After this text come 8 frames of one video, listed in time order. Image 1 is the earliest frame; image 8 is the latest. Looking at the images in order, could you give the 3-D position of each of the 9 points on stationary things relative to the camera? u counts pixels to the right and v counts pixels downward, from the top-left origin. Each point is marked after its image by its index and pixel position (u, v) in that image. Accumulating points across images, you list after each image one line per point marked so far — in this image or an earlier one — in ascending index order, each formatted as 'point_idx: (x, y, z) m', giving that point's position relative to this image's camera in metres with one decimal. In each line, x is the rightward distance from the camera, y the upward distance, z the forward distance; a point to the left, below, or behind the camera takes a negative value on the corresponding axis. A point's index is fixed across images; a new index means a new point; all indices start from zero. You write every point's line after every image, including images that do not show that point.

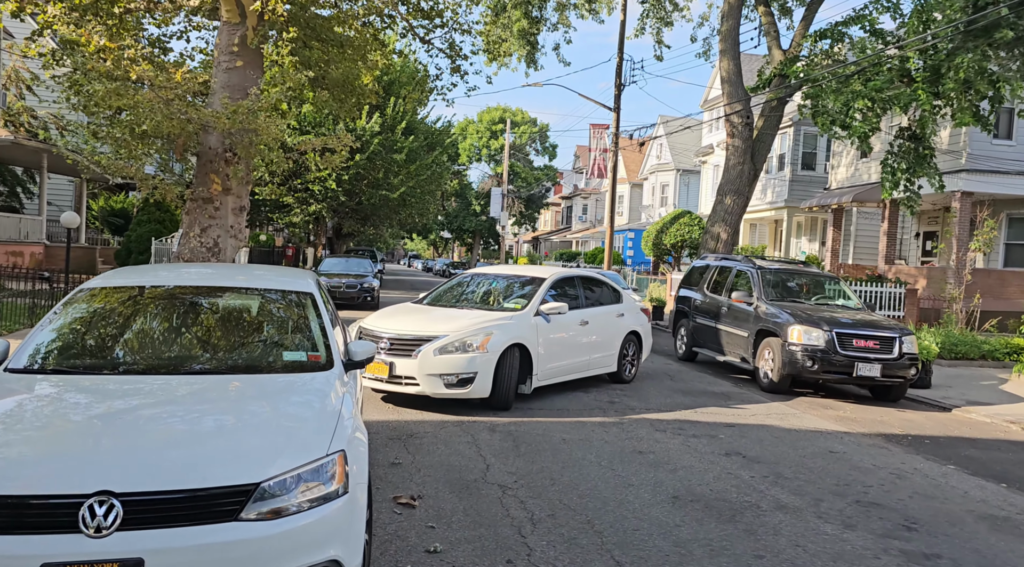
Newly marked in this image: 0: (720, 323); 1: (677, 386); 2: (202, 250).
0: (+3.0, -0.6, +11.9) m
1: (+2.1, -1.3, +10.1) m
2: (-4.7, +0.5, +12.1) m
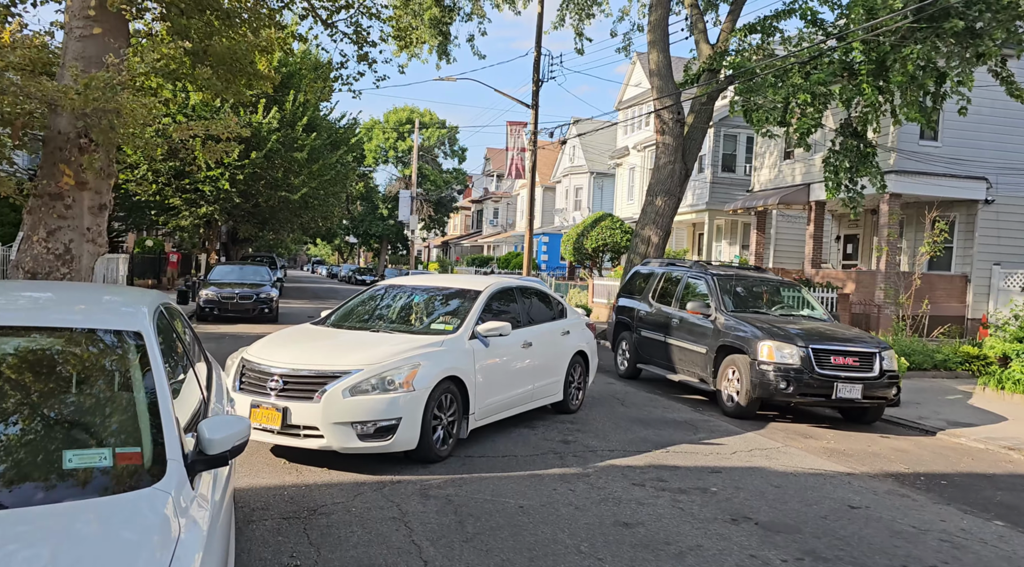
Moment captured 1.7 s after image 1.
0: (+2.0, -0.7, +10.5) m
1: (+1.3, -1.4, +8.7) m
2: (-5.7, +0.3, +9.9) m
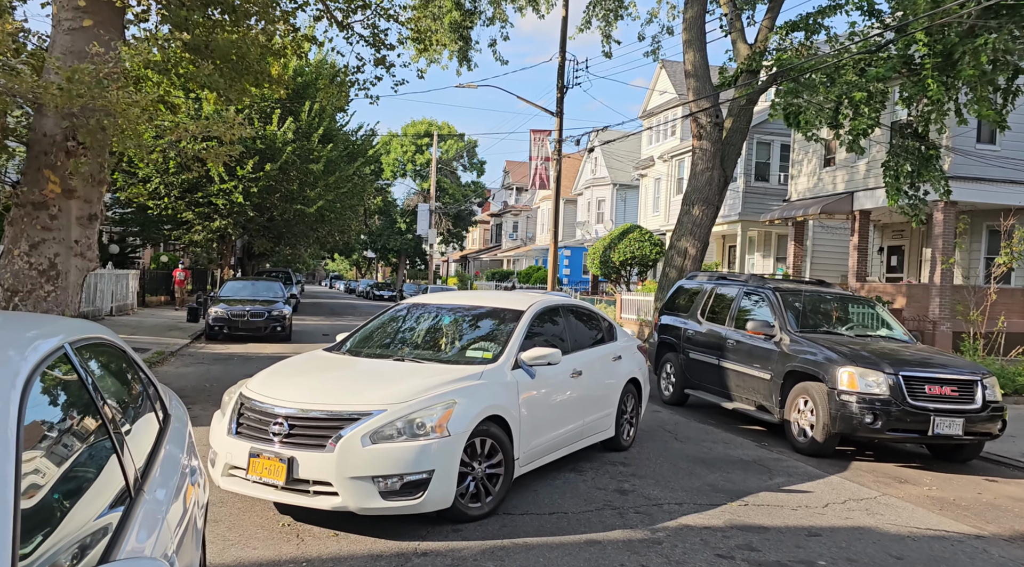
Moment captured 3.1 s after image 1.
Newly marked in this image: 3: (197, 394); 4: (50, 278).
0: (+2.4, -0.9, +9.3) m
1: (+1.7, -1.5, +7.5) m
2: (-5.3, +0.1, +8.9) m
3: (-3.9, -1.4, +10.1) m
4: (-5.1, +0.1, +9.0) m
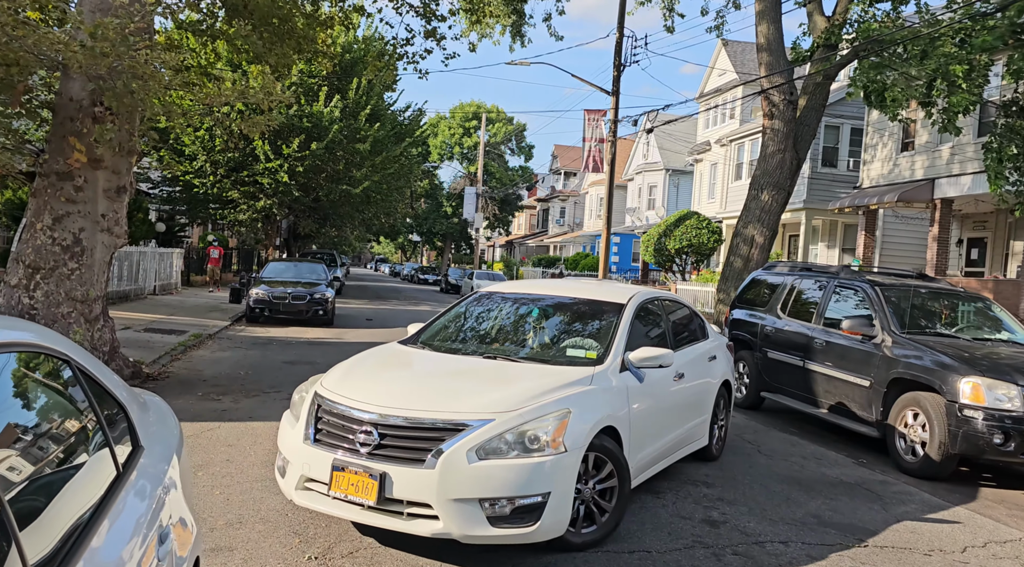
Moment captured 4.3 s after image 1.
0: (+3.1, -0.8, +8.3) m
1: (+2.2, -1.5, +6.5) m
2: (-4.6, +0.3, +8.2) m
3: (-3.2, -1.1, +9.4) m
4: (-4.5, +0.3, +8.3) m
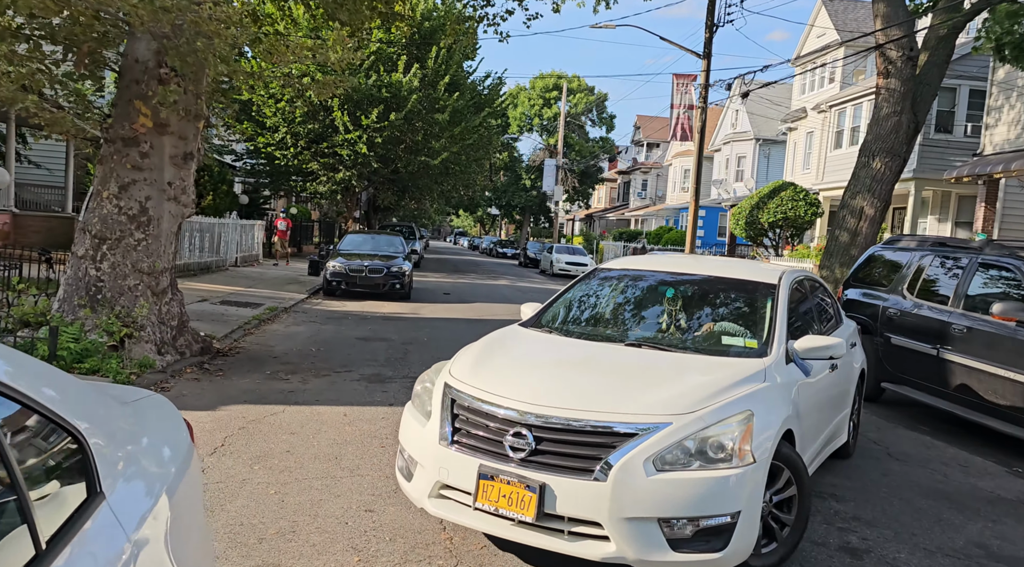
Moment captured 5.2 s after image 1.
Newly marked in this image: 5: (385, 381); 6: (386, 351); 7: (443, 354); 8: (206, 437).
0: (+3.9, -0.6, +7.2) m
1: (+2.8, -1.3, +5.6) m
2: (-3.8, +0.6, +7.9) m
3: (-2.3, -0.8, +8.9) m
4: (-3.6, +0.6, +7.9) m
5: (-1.2, -0.9, +7.9) m
6: (-1.5, -0.8, +9.8) m
7: (-0.8, -0.8, +9.6) m
8: (-2.1, -1.1, +5.6) m
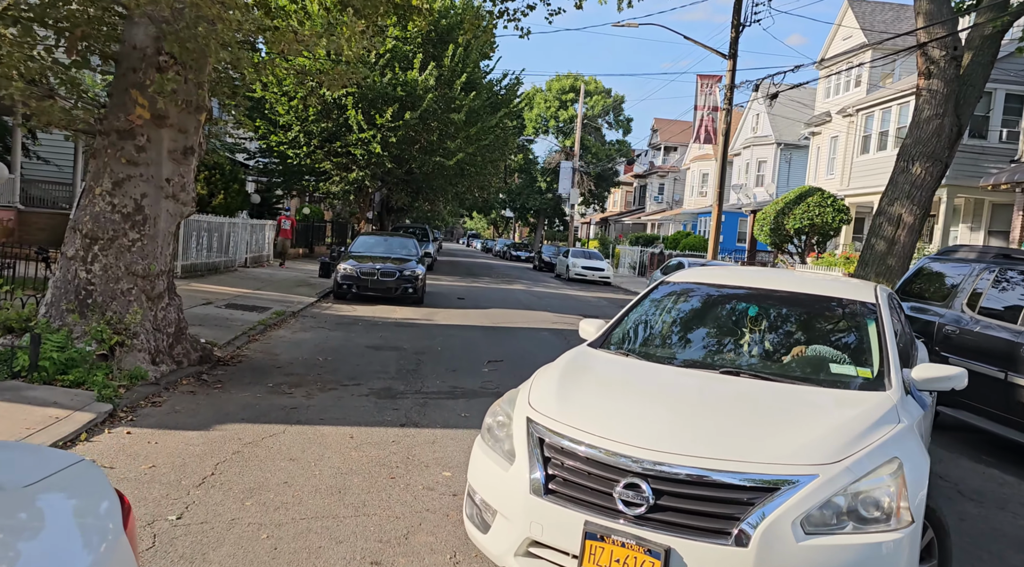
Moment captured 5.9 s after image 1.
0: (+4.1, -0.7, +6.5) m
1: (+3.0, -1.4, +4.9) m
2: (-3.6, +0.6, +7.3) m
3: (-2.1, -0.9, +8.3) m
4: (-3.4, +0.5, +7.4) m
5: (-1.0, -1.0, +7.3) m
6: (-1.3, -0.9, +9.2) m
7: (-0.6, -0.9, +9.0) m
8: (-1.9, -1.1, +5.0) m
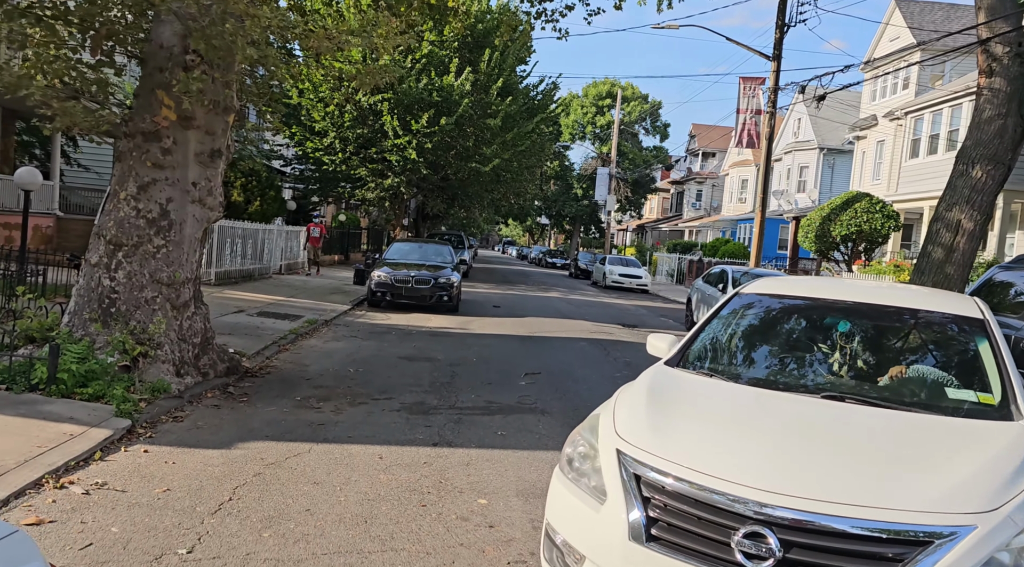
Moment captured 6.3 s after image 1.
0: (+4.4, -0.8, +5.9) m
1: (+3.2, -1.5, +4.3) m
2: (-3.2, +0.5, +7.0) m
3: (-1.7, -1.0, +8.0) m
4: (-3.1, +0.5, +7.1) m
5: (-0.7, -1.1, +6.9) m
6: (-0.9, -1.0, +8.8) m
7: (-0.2, -1.0, +8.6) m
8: (-1.7, -1.2, +4.6) m
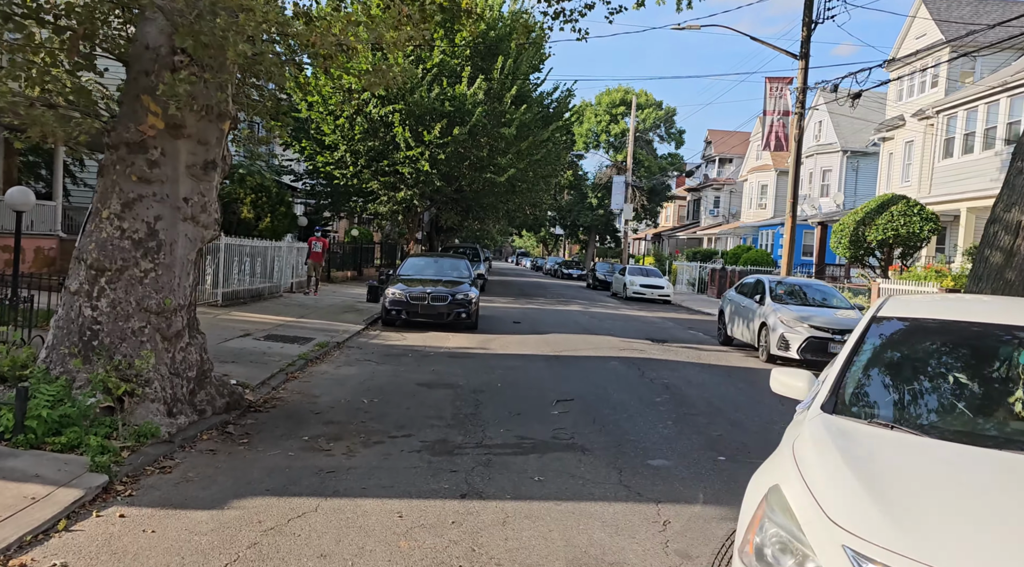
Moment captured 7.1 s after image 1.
0: (+4.6, -0.9, +5.0) m
1: (+3.4, -1.5, +3.4) m
2: (-3.0, +0.3, +6.2) m
3: (-1.4, -1.2, +7.1) m
4: (-2.8, +0.3, +6.3) m
5: (-0.4, -1.3, +6.0) m
6: (-0.6, -1.2, +8.0) m
7: (+0.1, -1.2, +7.7) m
8: (-1.5, -1.3, +3.8) m
